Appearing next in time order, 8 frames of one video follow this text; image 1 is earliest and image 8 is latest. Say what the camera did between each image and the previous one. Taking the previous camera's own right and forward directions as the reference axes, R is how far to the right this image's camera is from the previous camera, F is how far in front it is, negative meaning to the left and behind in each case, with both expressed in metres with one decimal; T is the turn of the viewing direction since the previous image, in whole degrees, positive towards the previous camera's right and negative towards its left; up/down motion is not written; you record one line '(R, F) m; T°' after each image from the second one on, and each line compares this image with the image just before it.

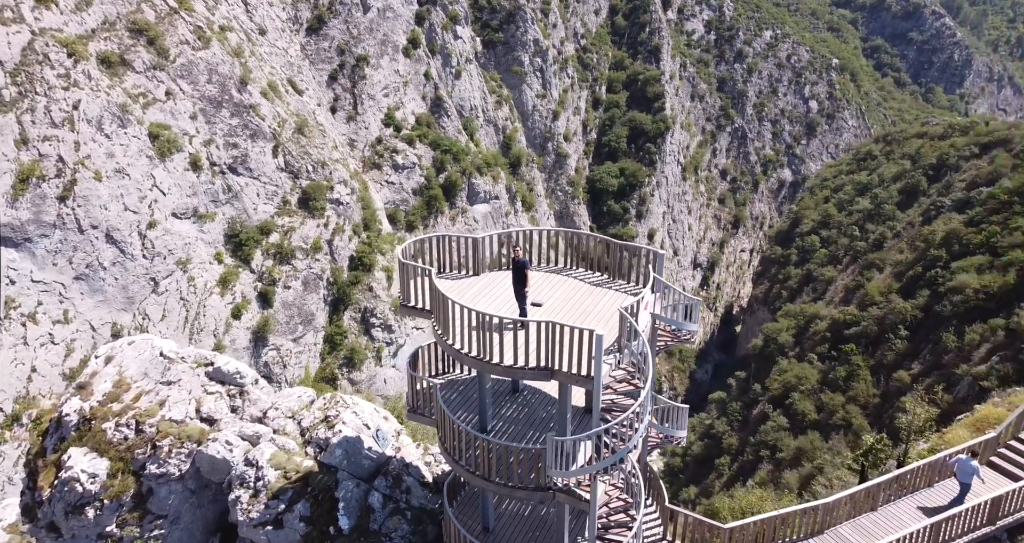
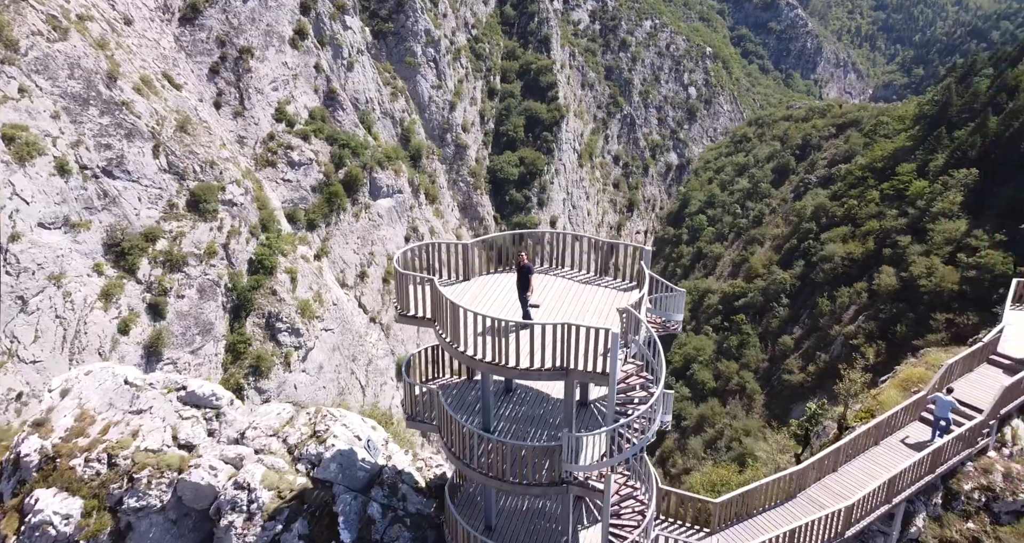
(-1.6, -0.2) m; +8°
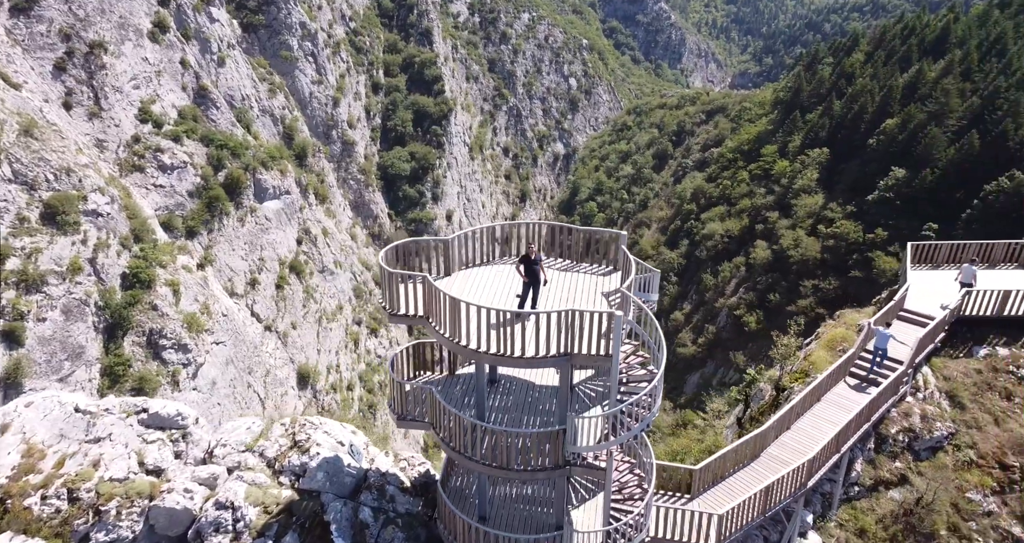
(-1.6, -0.1) m; +9°
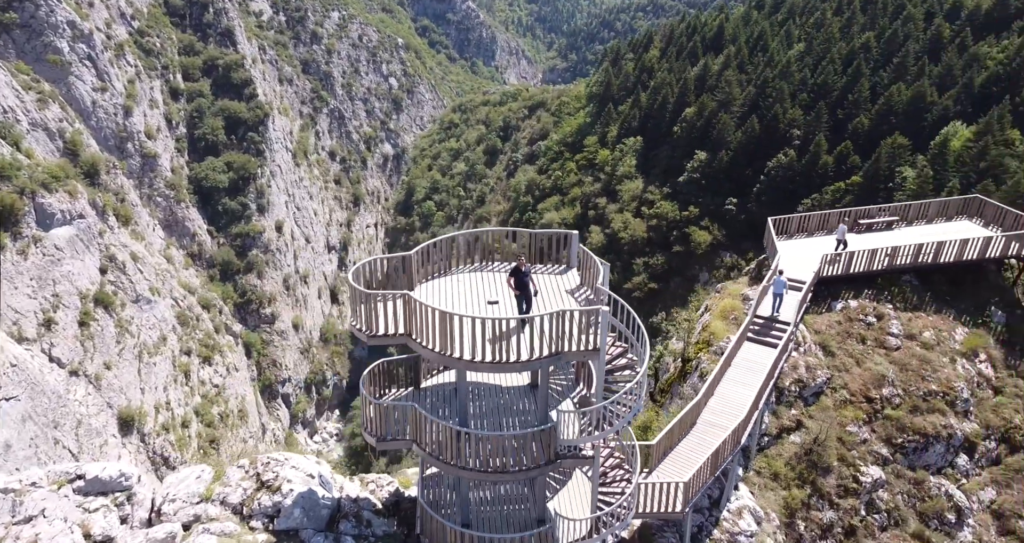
(-2.4, 0.0) m; +14°
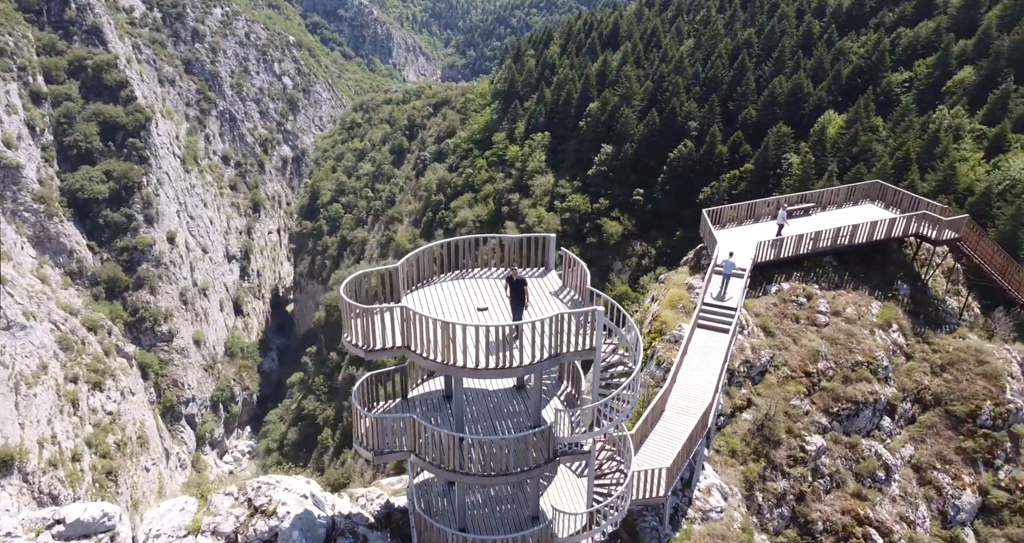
(-1.5, -0.1) m; +8°
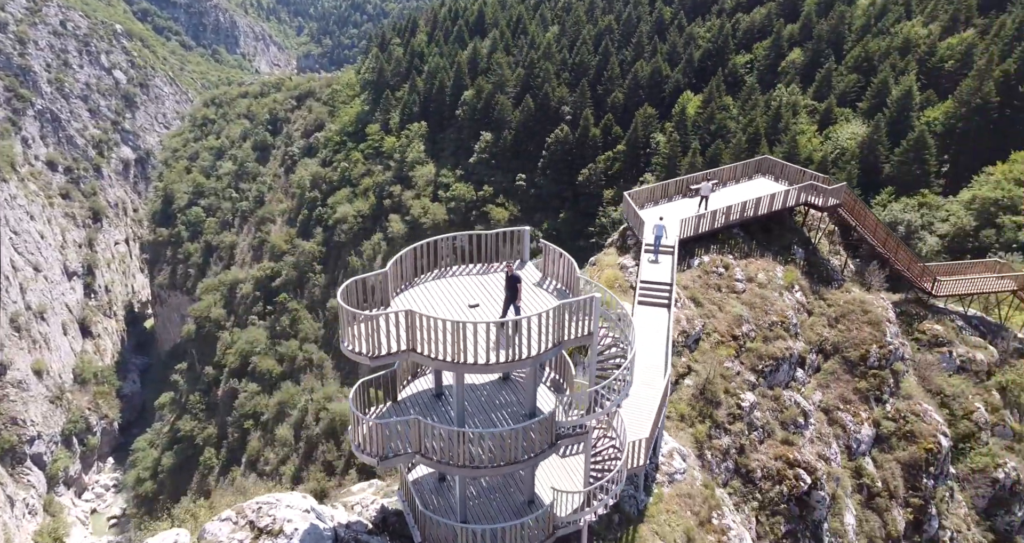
(-2.1, -0.1) m; +10°
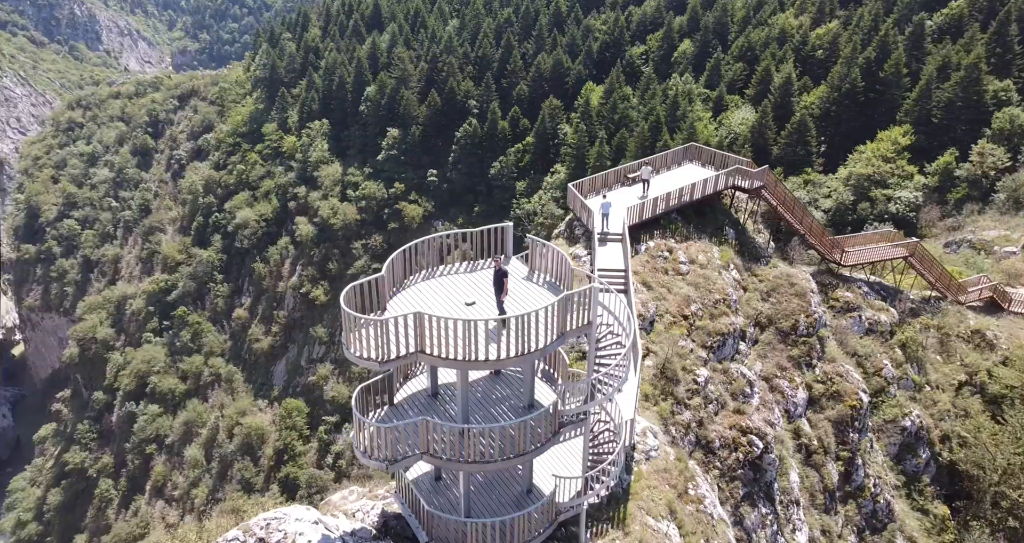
(-1.7, 0.0) m; +8°
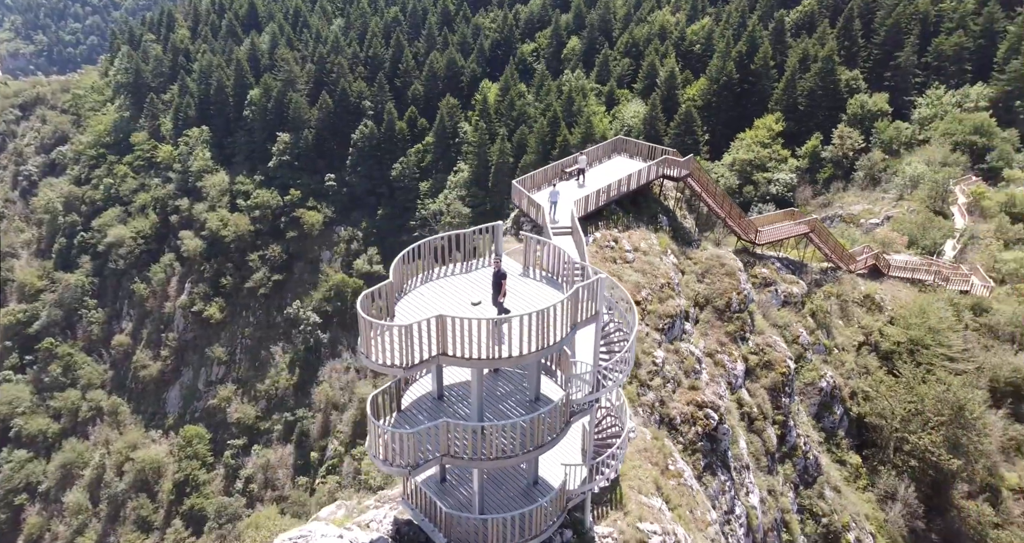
(-2.2, +0.1) m; +9°
